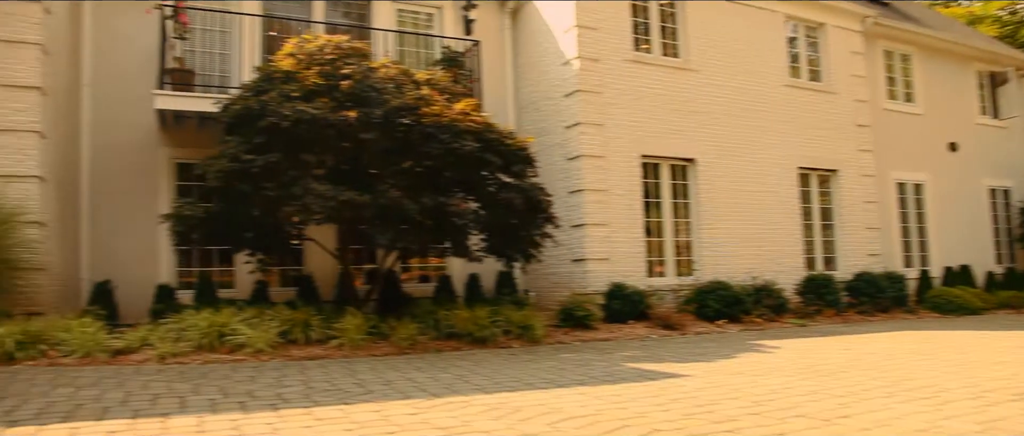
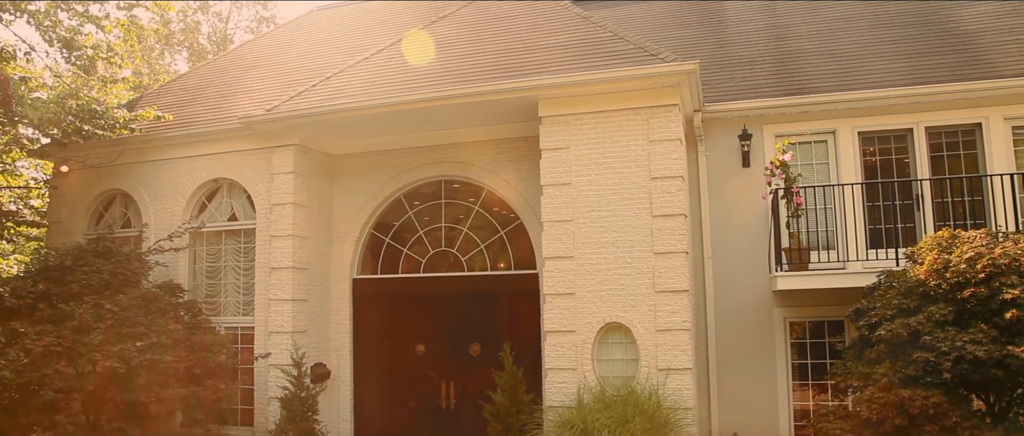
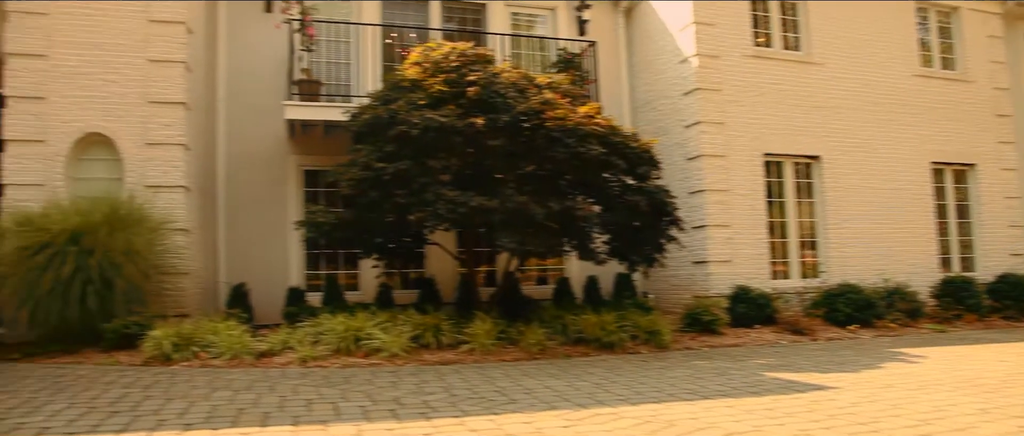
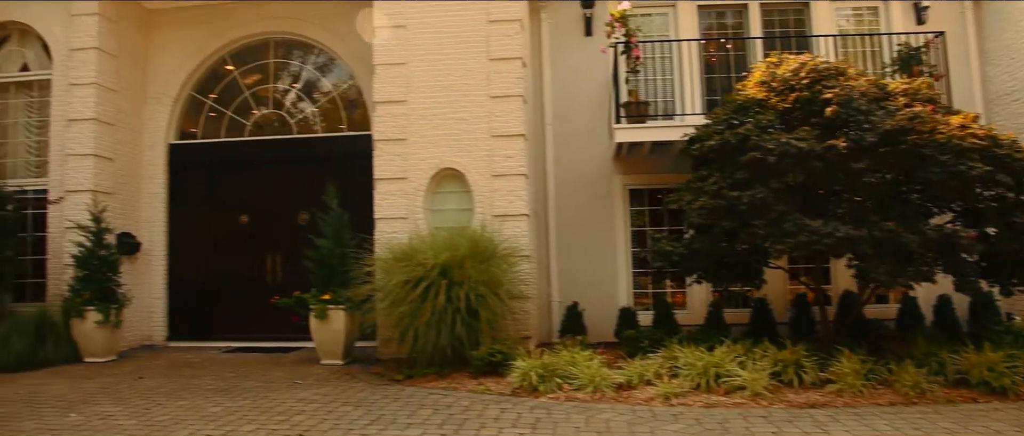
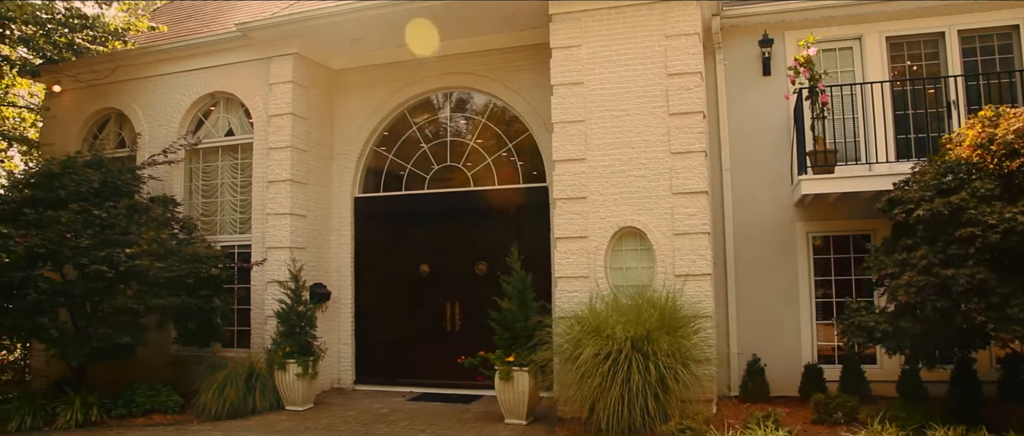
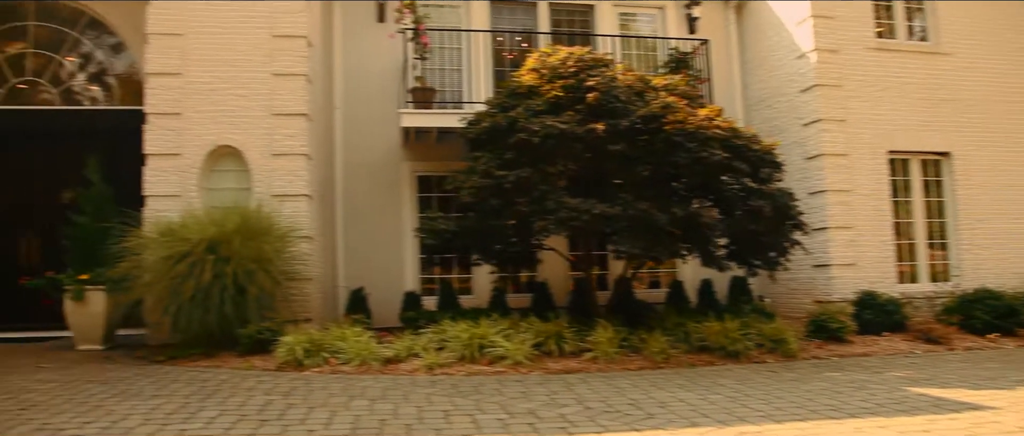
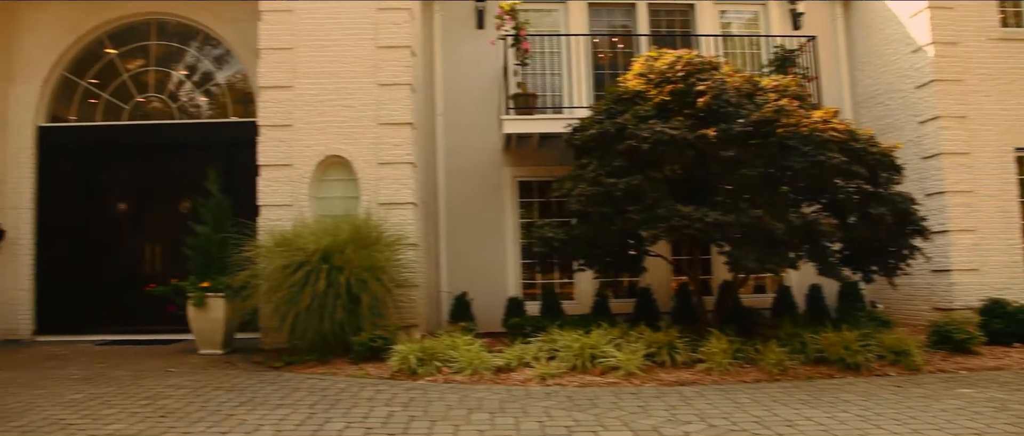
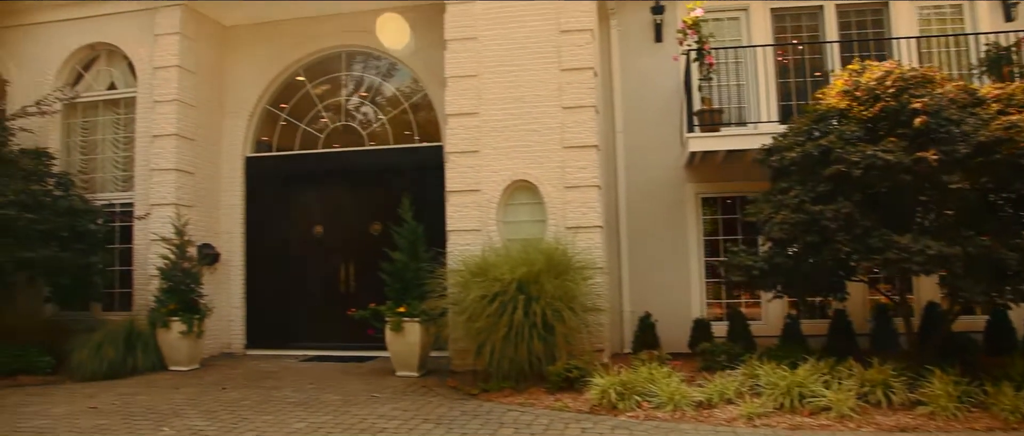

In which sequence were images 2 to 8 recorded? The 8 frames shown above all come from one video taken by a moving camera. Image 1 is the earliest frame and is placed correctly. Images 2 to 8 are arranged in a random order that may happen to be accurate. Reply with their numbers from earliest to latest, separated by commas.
3, 6, 7, 4, 8, 5, 2
